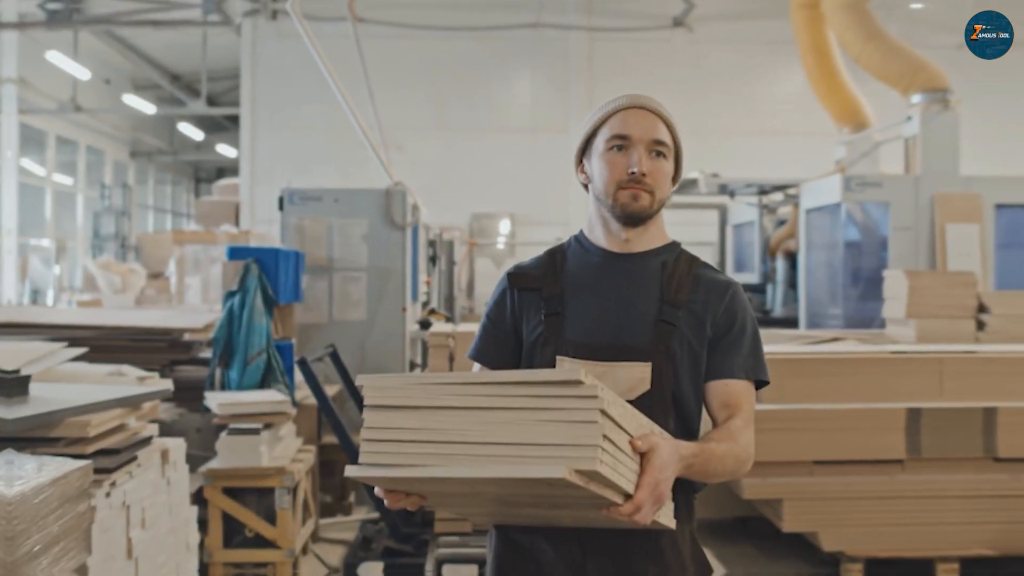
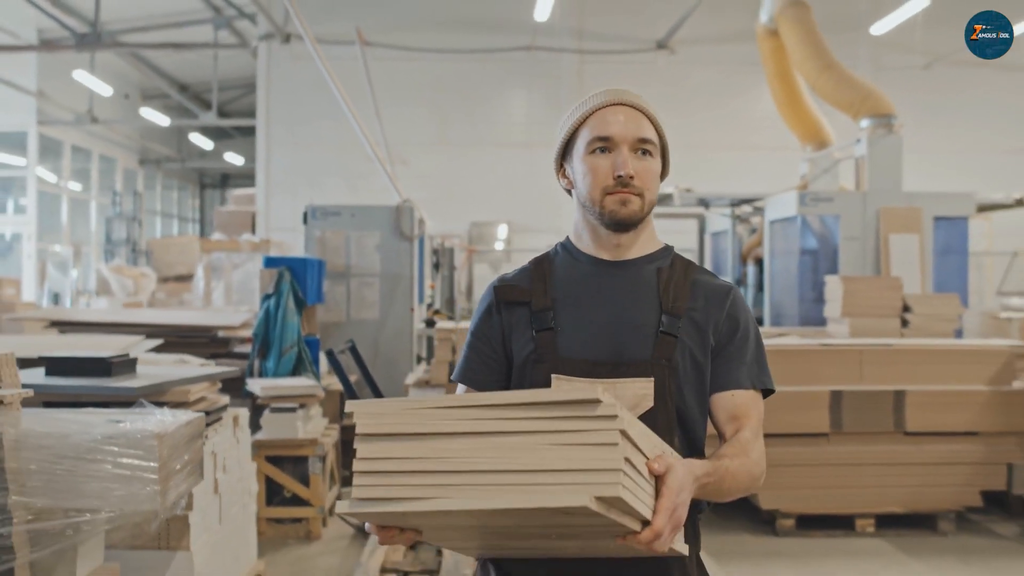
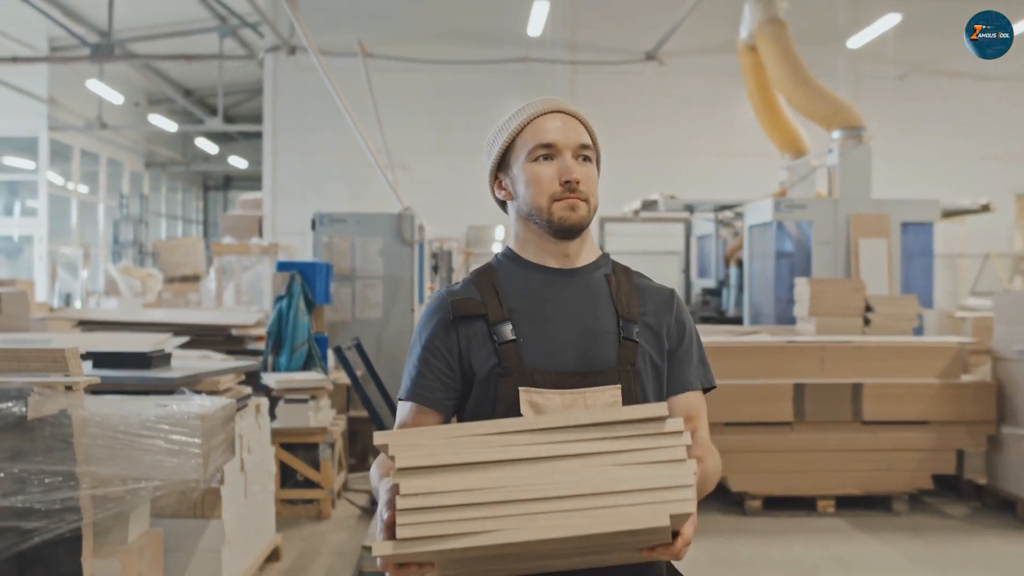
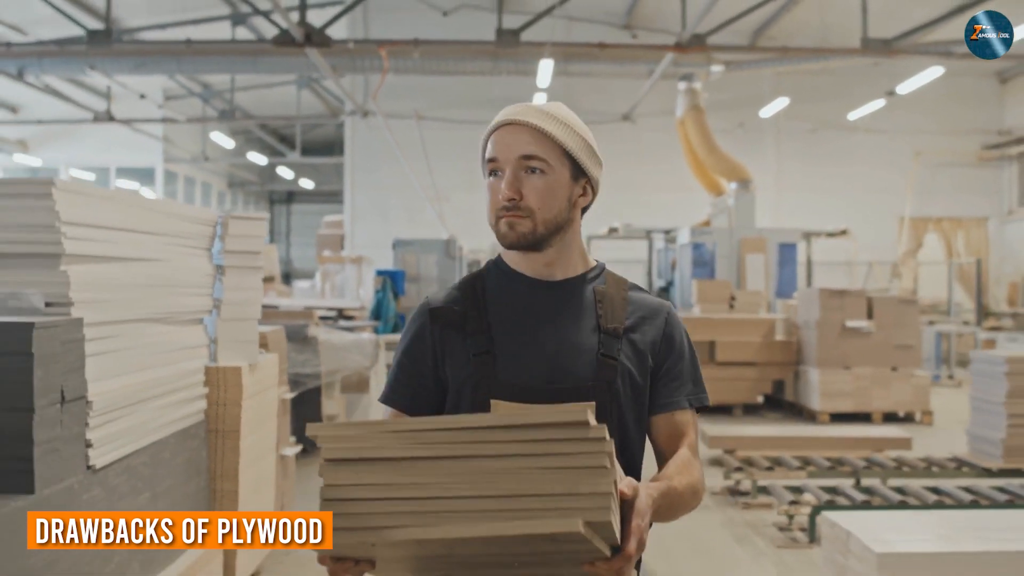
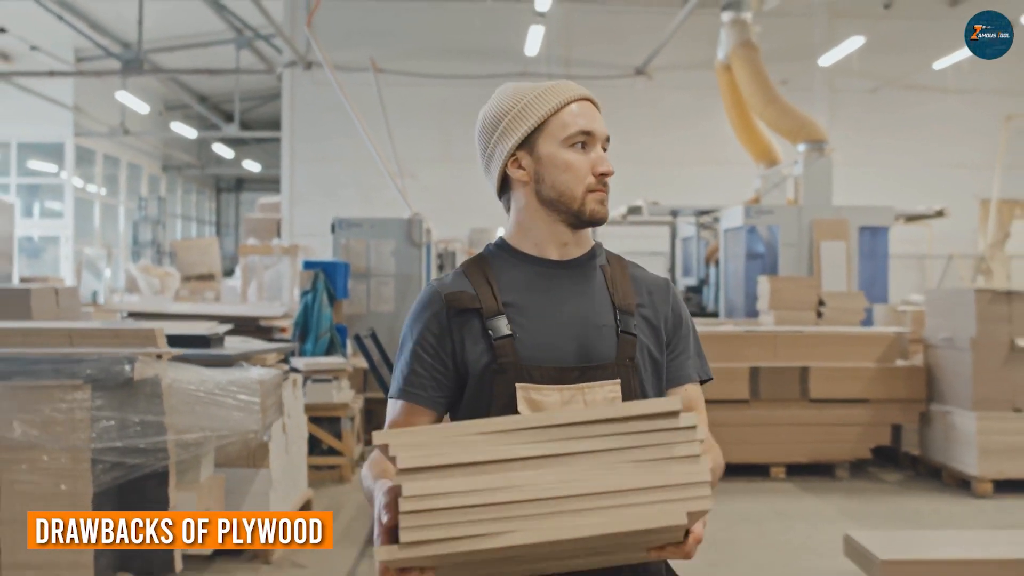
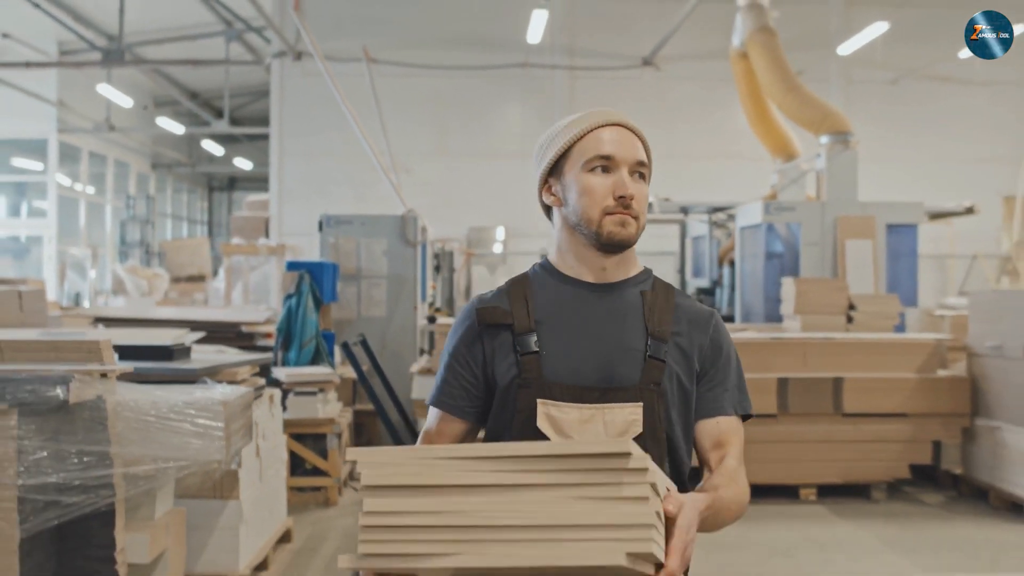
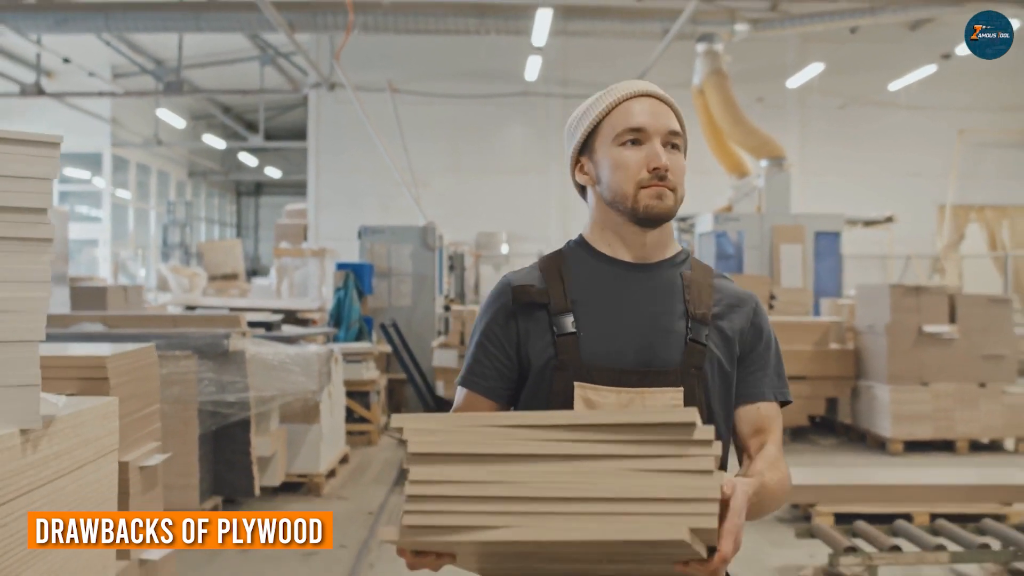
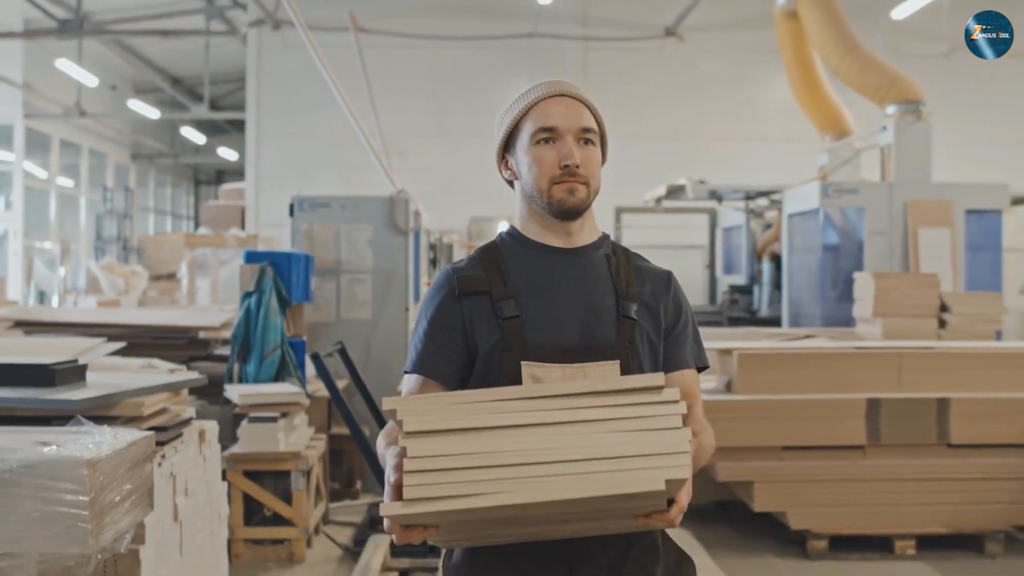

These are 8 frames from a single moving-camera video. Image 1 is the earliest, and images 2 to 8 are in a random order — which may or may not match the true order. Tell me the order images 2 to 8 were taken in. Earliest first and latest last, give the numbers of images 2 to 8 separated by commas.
8, 2, 3, 6, 5, 7, 4
